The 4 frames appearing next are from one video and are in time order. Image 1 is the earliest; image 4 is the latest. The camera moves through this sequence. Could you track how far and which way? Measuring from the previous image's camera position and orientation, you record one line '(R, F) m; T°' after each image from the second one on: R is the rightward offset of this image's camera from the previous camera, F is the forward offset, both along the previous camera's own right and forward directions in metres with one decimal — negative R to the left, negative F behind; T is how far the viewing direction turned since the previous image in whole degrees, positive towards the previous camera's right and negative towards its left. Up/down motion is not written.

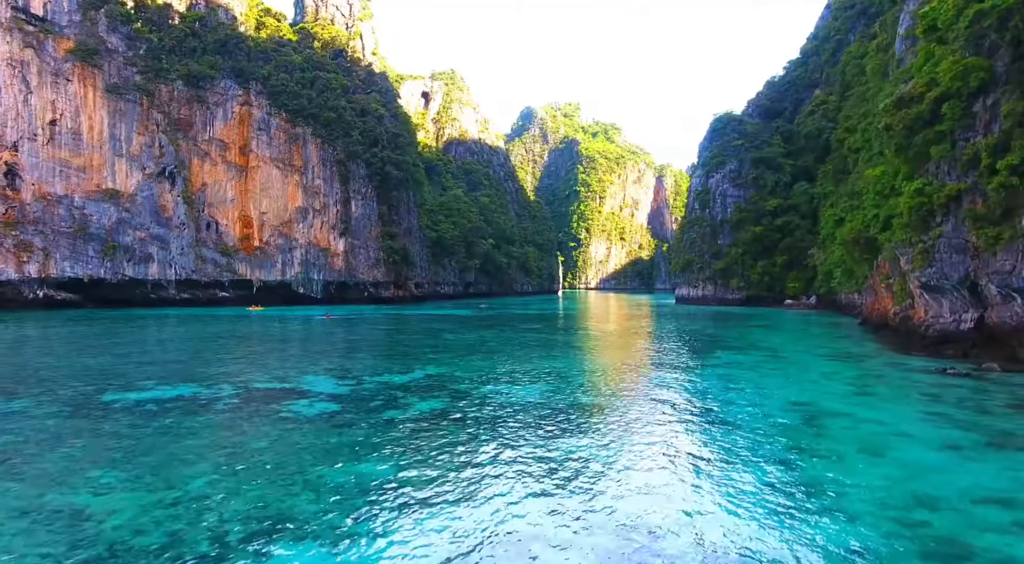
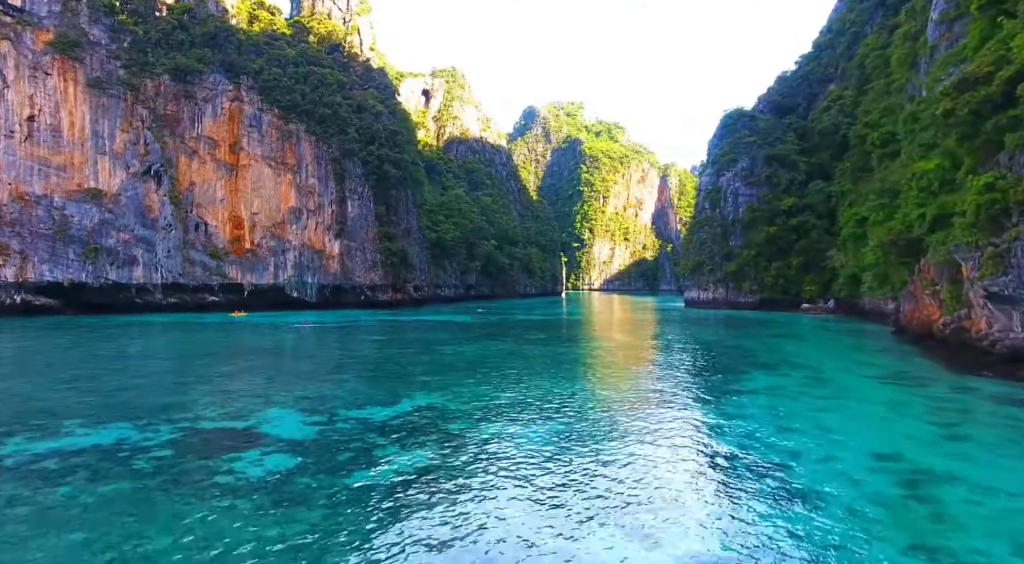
(0.0, +1.6) m; 0°
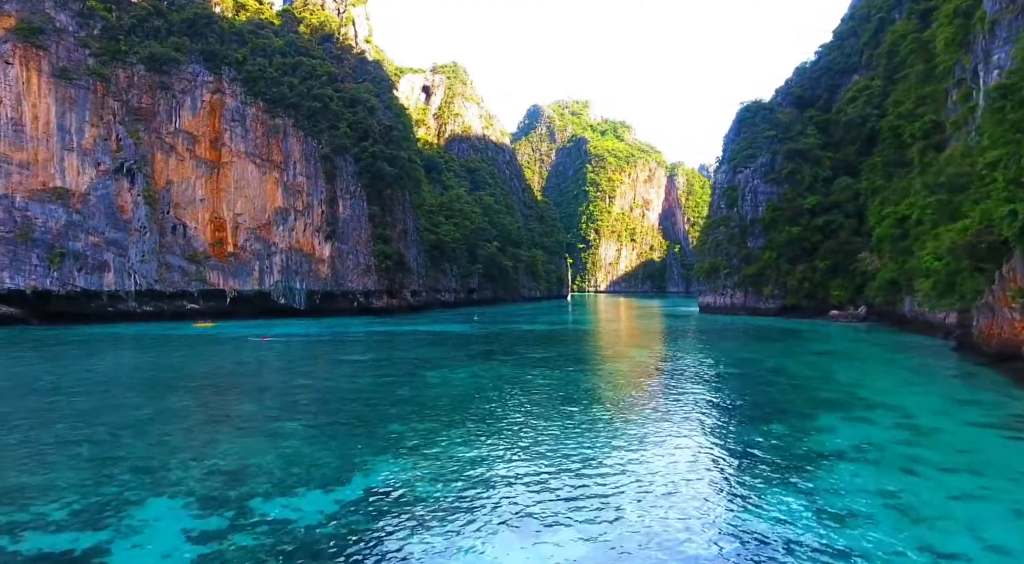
(+0.1, +2.5) m; 0°
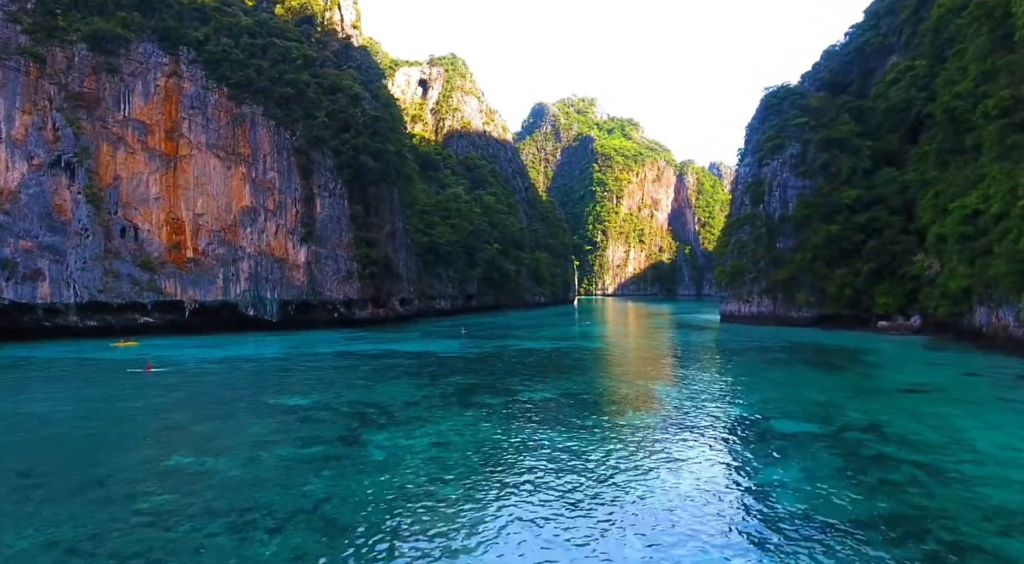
(+0.3, +3.9) m; -1°
